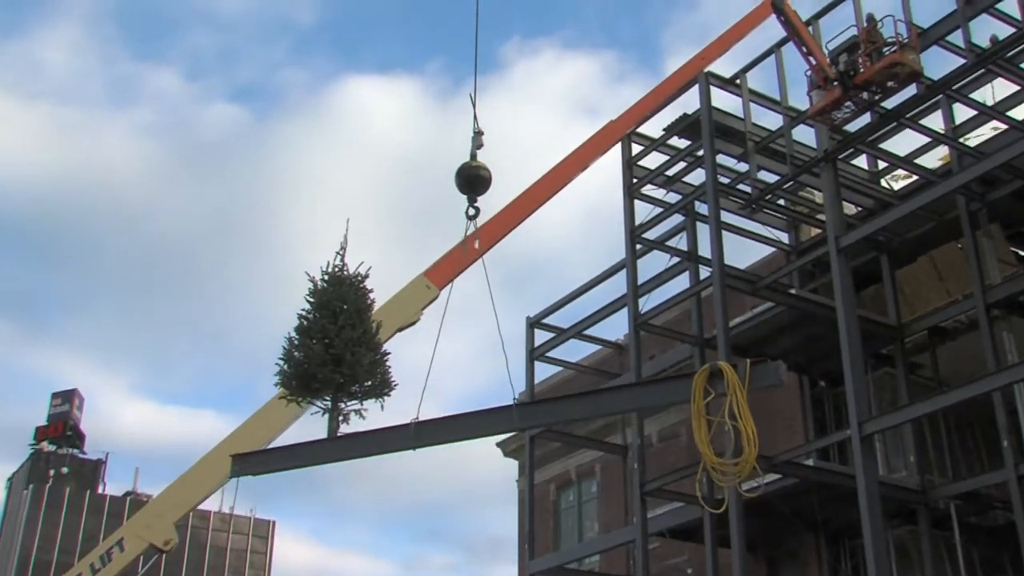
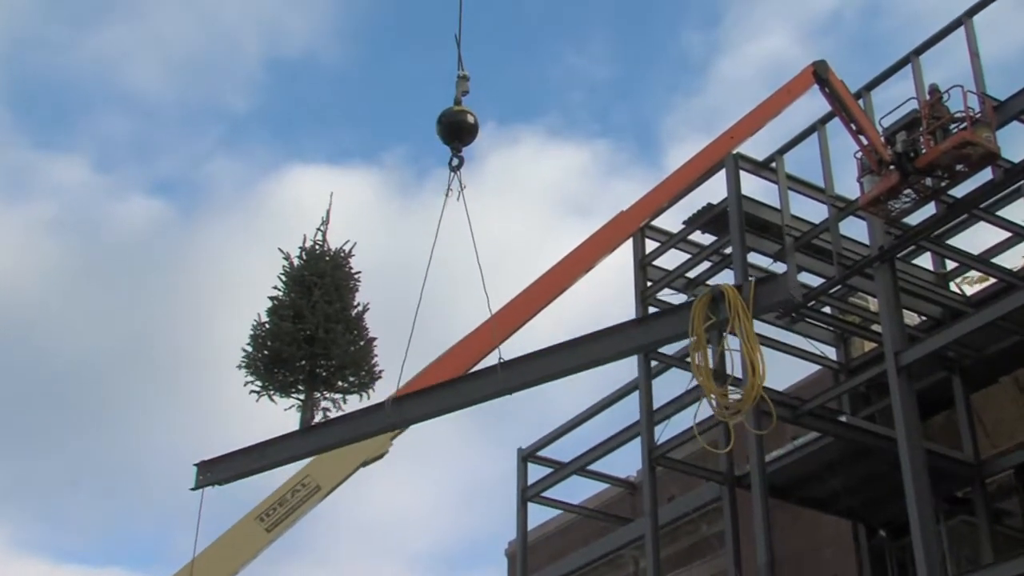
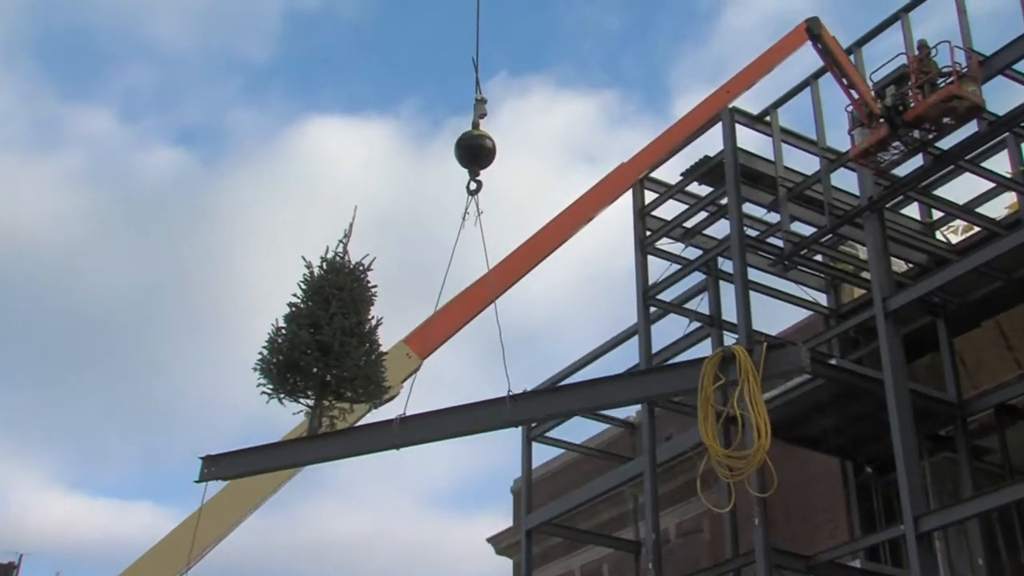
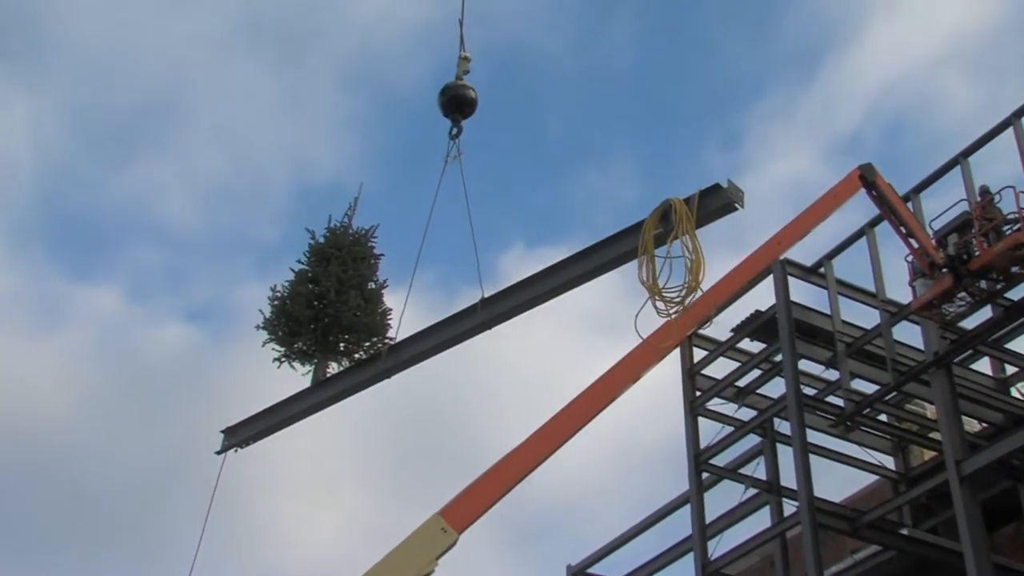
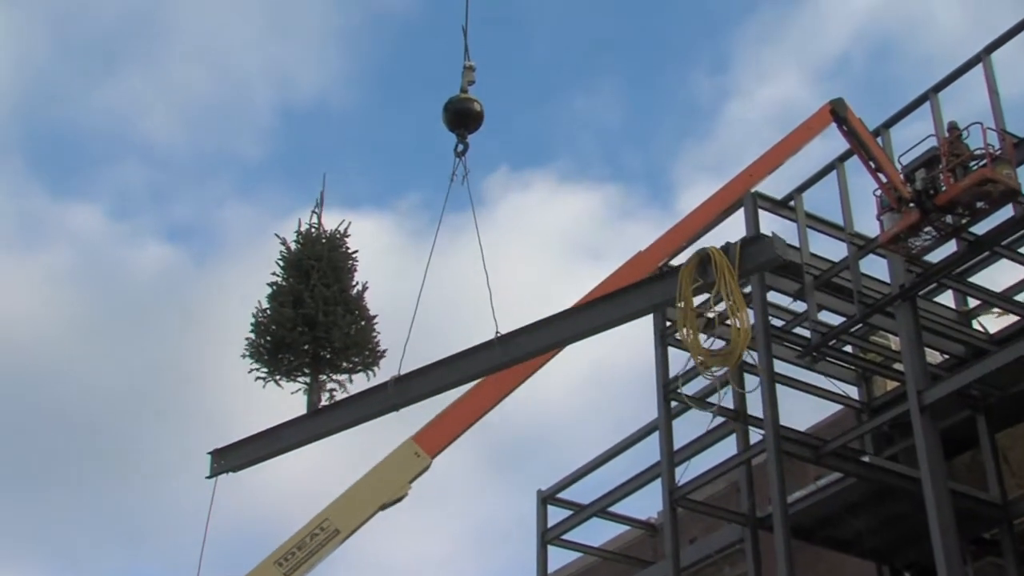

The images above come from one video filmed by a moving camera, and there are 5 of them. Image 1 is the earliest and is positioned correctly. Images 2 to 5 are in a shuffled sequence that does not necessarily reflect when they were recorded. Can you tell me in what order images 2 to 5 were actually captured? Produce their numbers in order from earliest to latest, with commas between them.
3, 2, 5, 4
